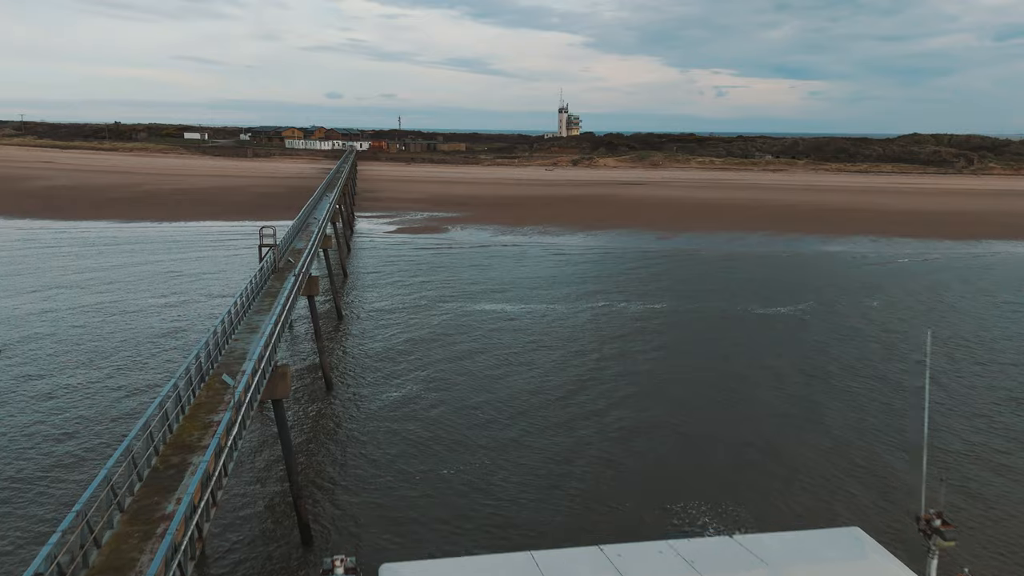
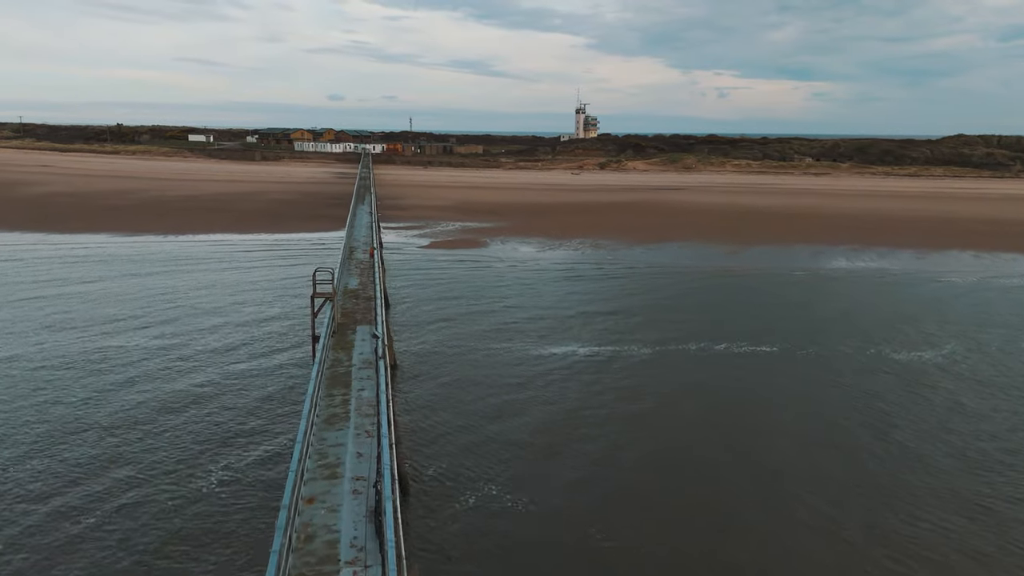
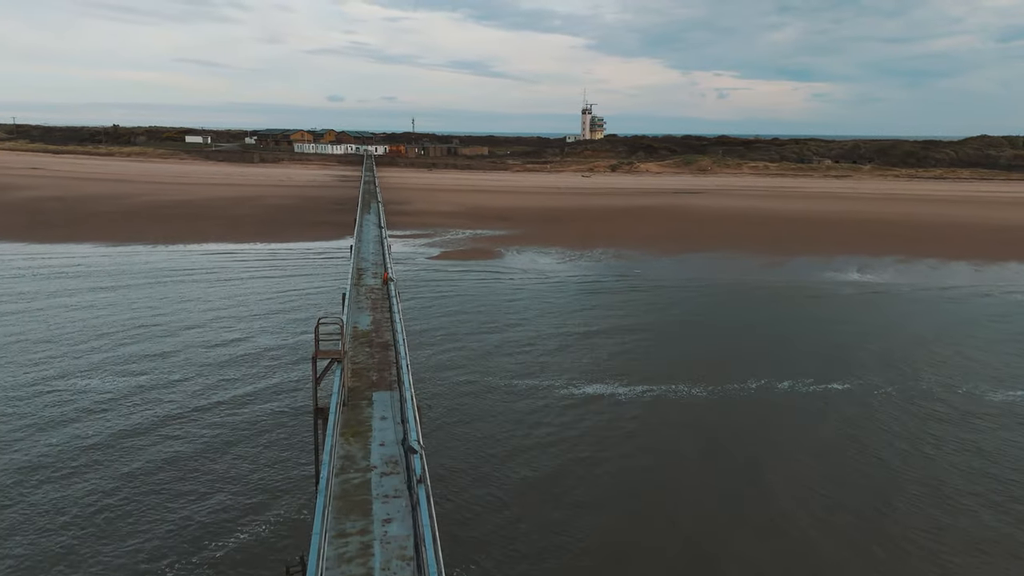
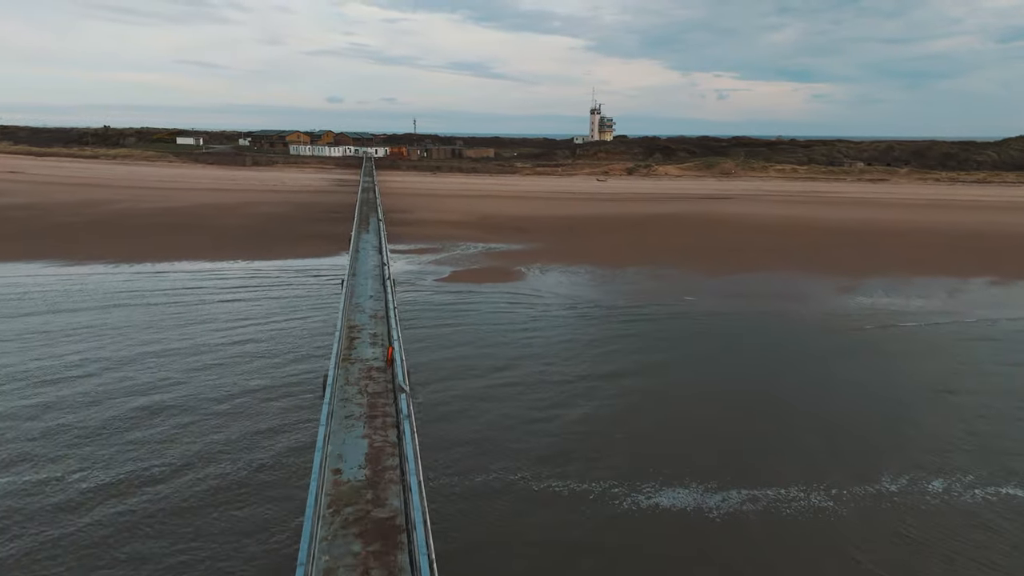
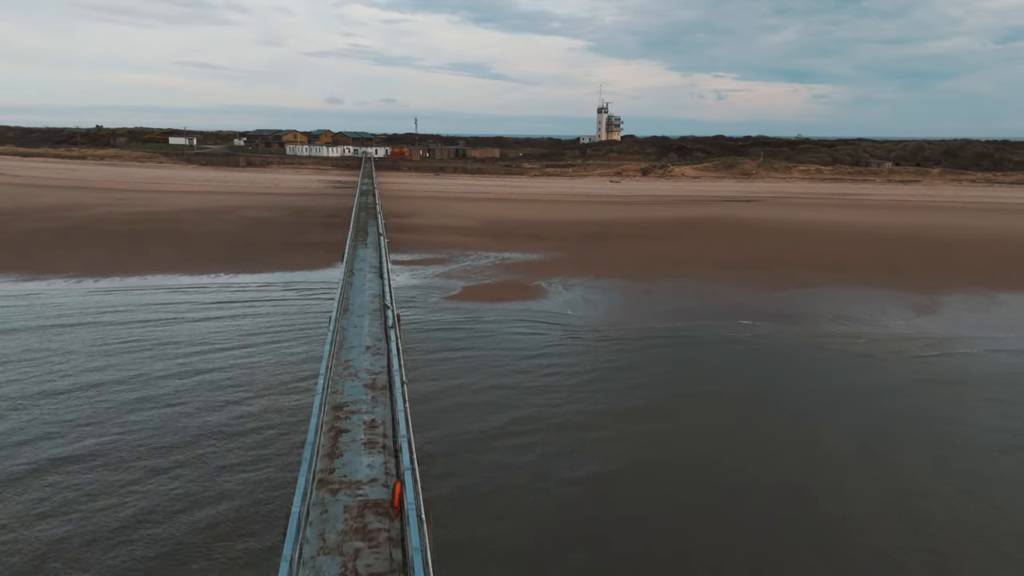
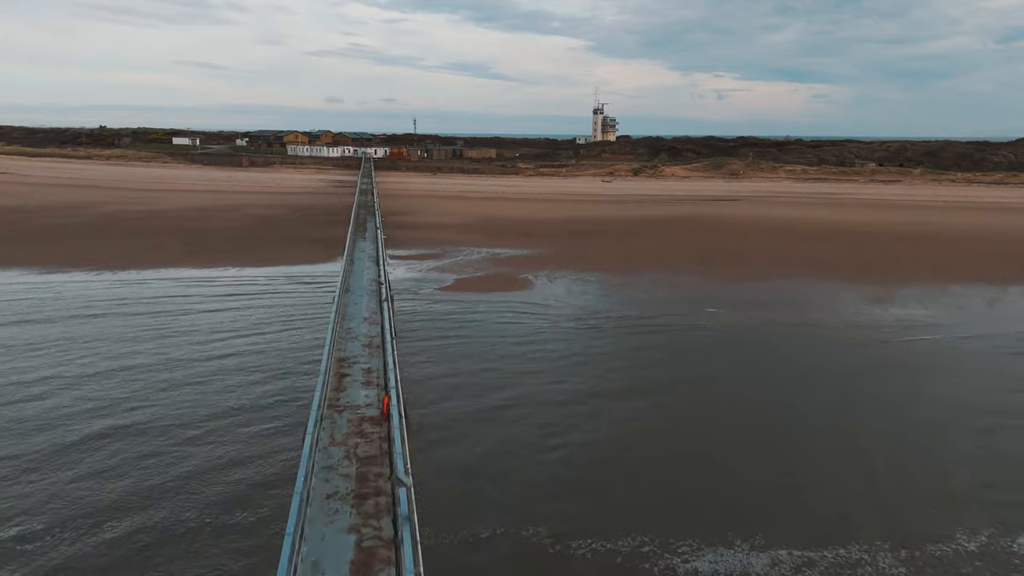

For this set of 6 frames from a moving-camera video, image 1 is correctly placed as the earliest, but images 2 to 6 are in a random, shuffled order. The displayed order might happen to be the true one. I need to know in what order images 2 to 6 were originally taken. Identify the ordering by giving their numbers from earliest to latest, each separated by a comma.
2, 3, 4, 6, 5
